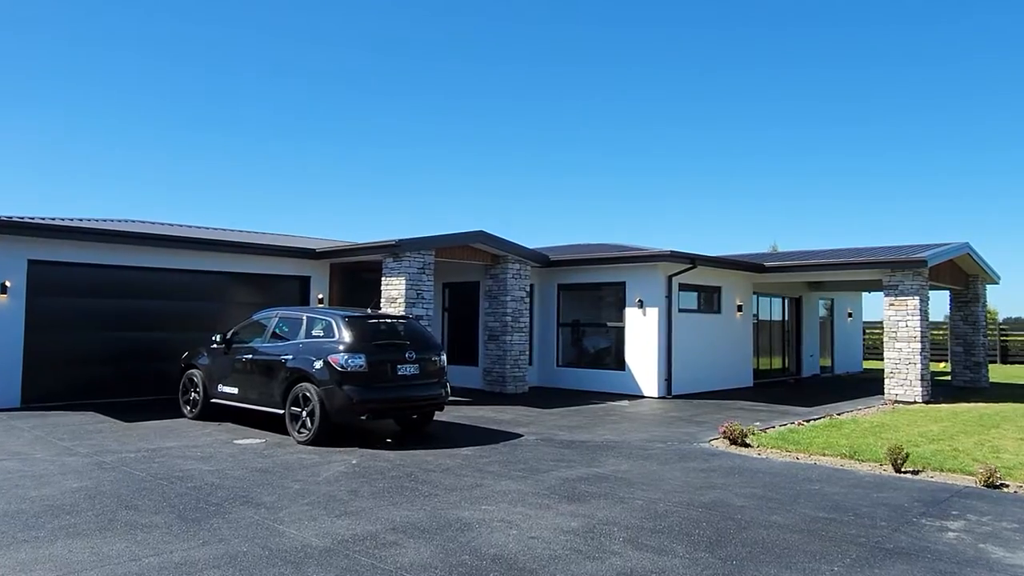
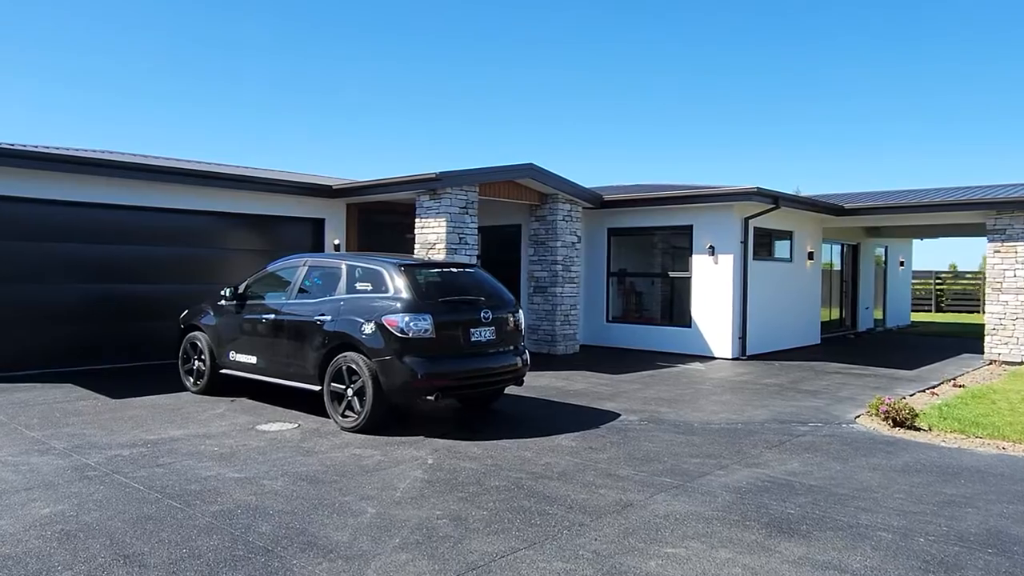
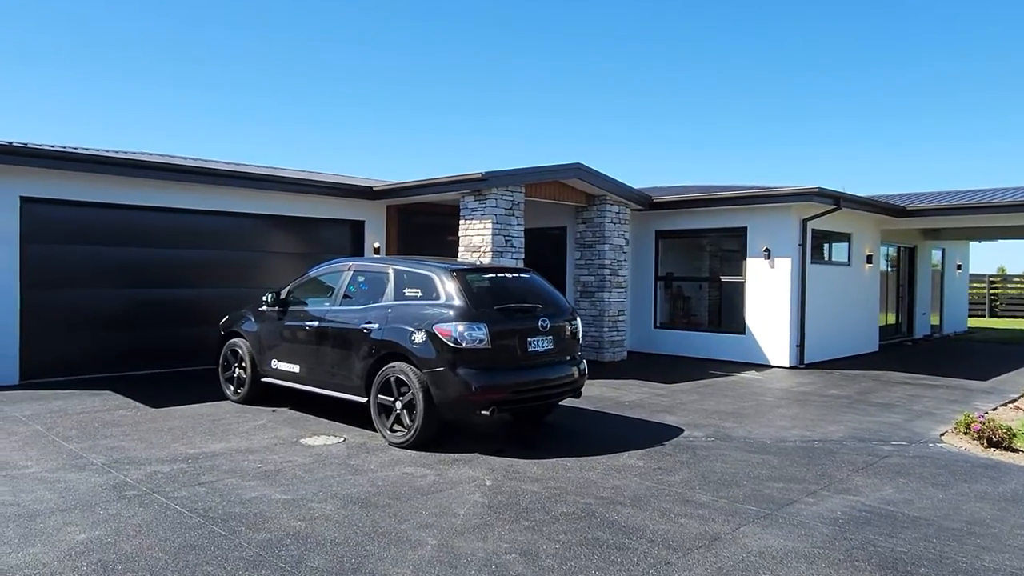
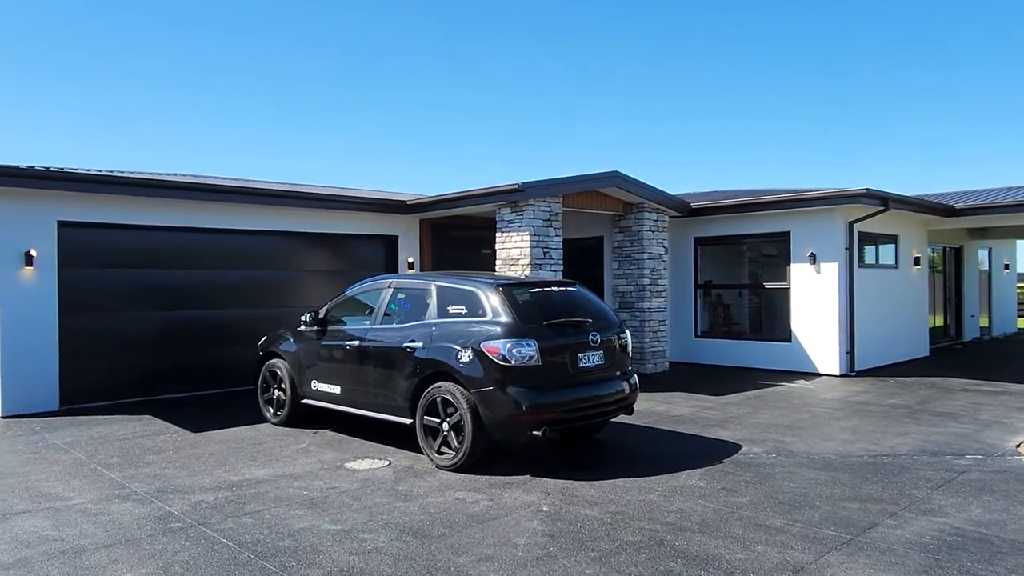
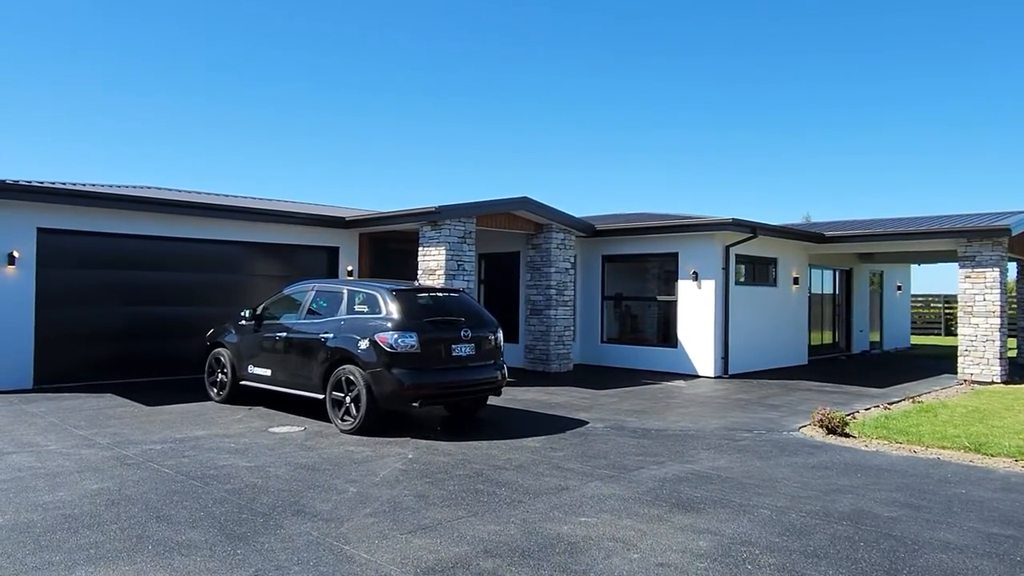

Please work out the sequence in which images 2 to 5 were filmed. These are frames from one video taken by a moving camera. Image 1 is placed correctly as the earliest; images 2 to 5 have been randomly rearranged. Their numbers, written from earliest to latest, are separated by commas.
5, 2, 3, 4
